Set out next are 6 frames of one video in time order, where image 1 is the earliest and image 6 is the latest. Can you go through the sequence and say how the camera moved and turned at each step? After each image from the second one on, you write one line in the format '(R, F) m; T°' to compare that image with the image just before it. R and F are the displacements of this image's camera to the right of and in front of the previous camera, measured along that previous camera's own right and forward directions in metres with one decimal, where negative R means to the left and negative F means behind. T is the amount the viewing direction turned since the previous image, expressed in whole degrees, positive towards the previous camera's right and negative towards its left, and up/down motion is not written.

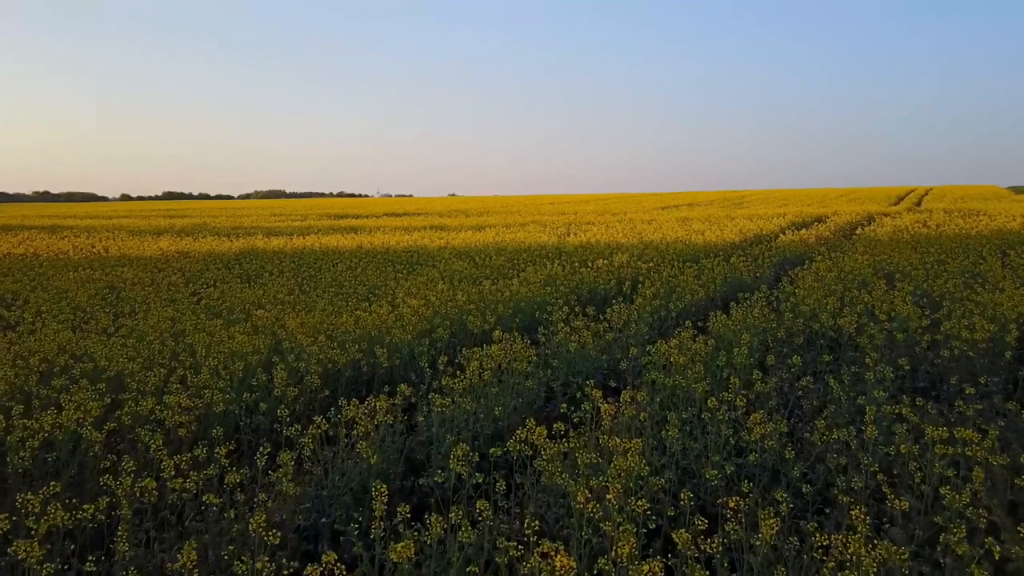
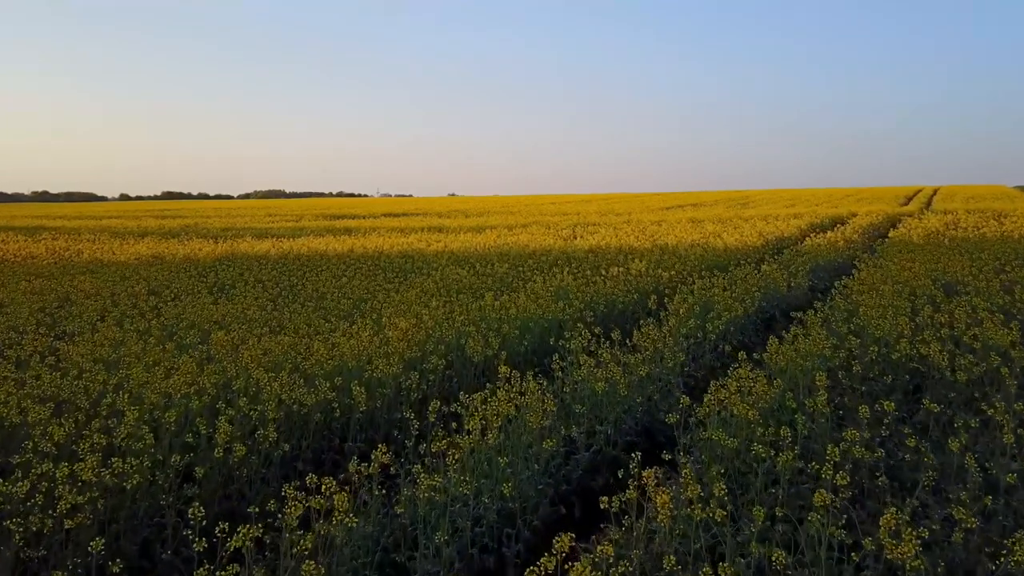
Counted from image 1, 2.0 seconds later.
(-0.1, +1.4) m; 0°
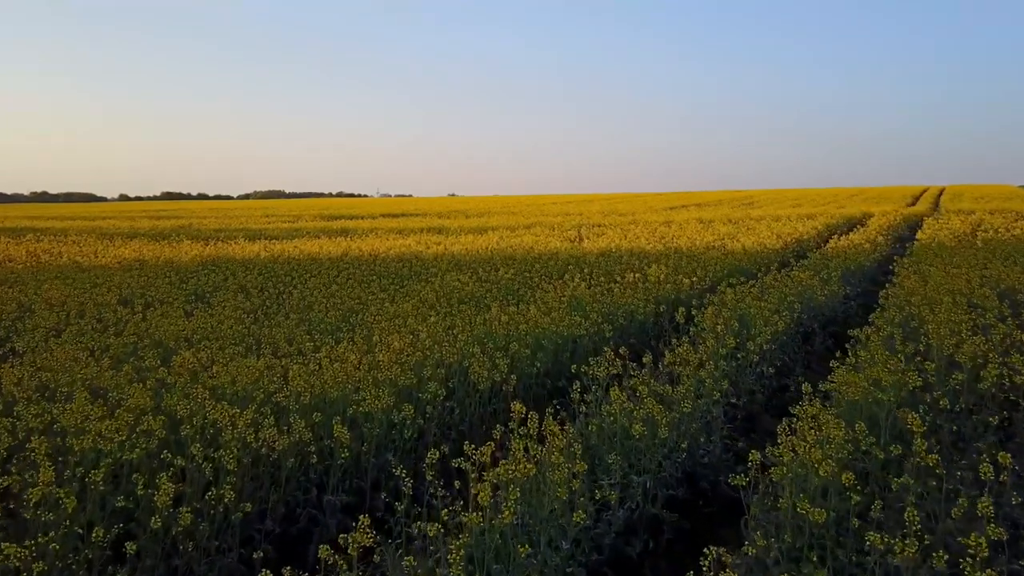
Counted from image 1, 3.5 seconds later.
(-0.1, +1.0) m; 0°
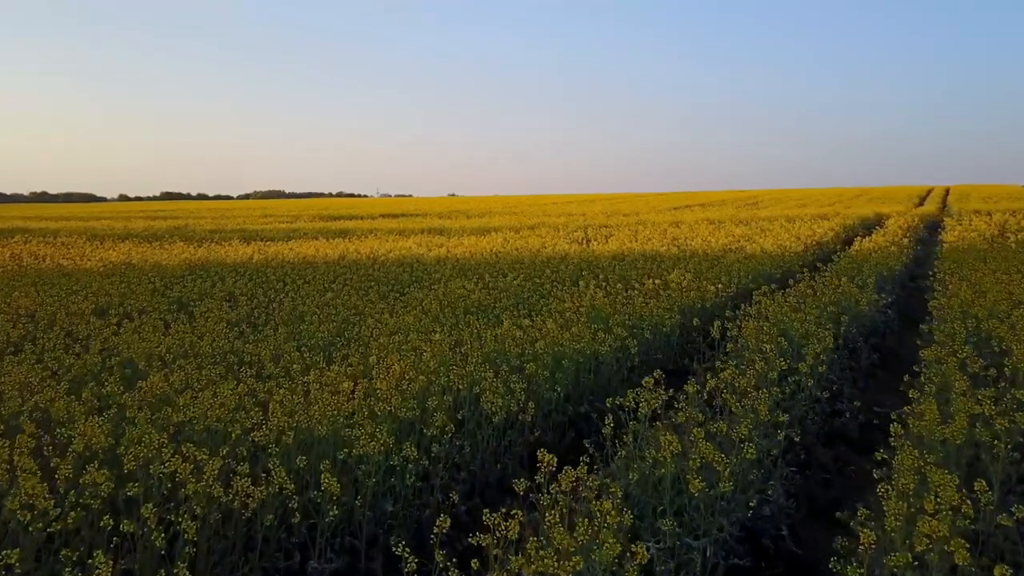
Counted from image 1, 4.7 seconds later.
(-0.1, +0.8) m; 0°
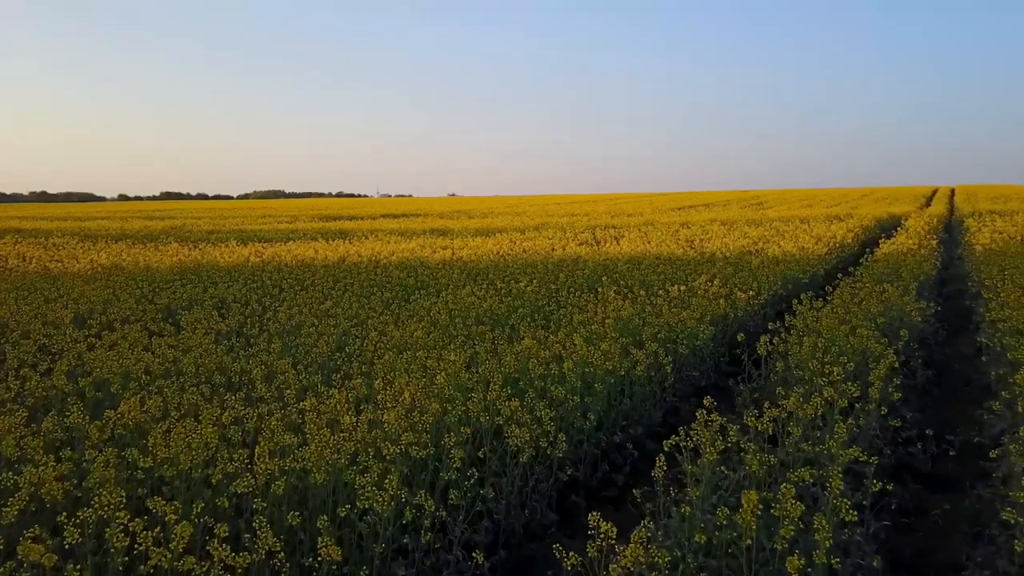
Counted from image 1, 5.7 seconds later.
(-0.2, +0.8) m; 0°
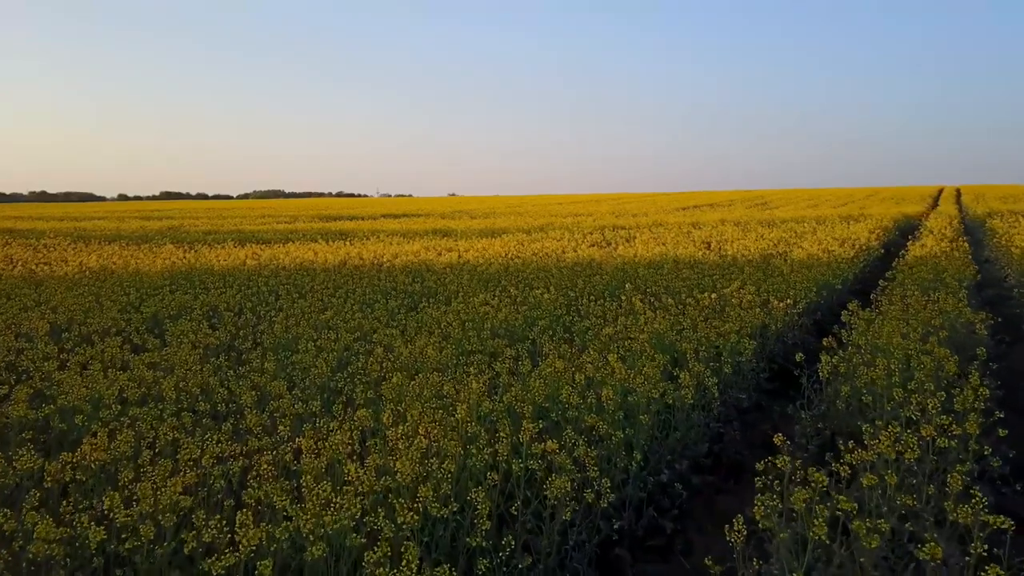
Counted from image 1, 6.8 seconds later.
(-0.2, +0.8) m; 0°
